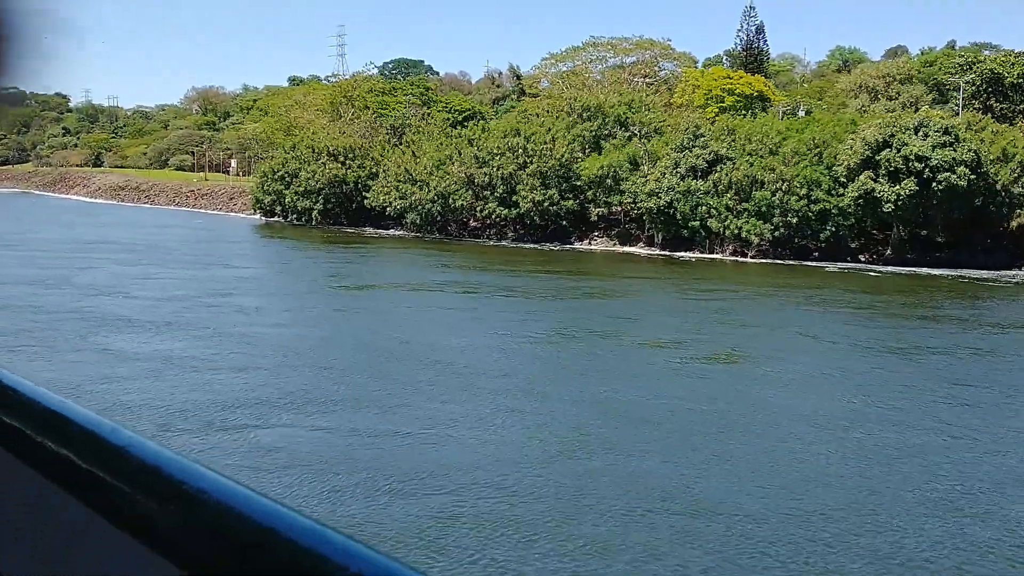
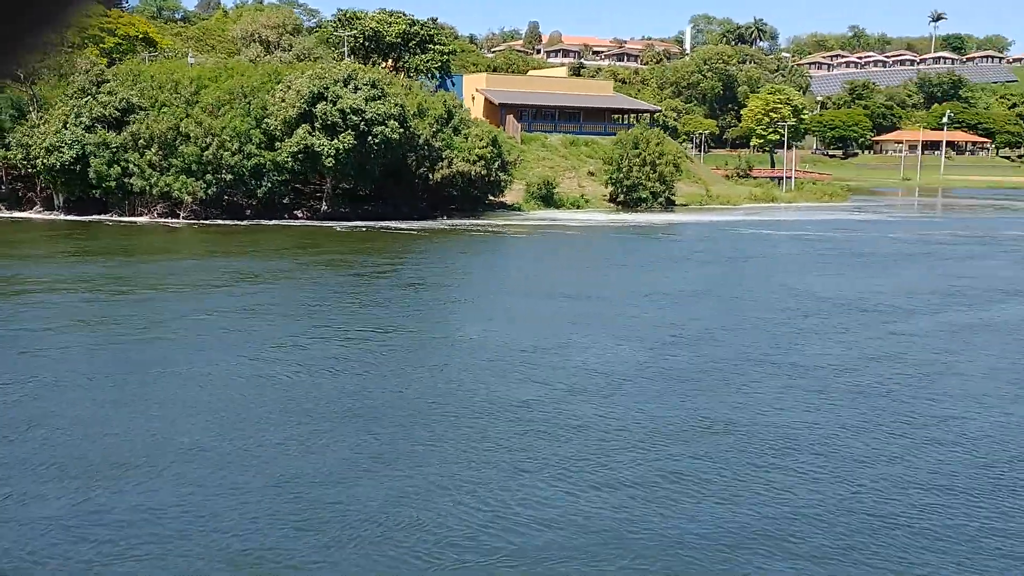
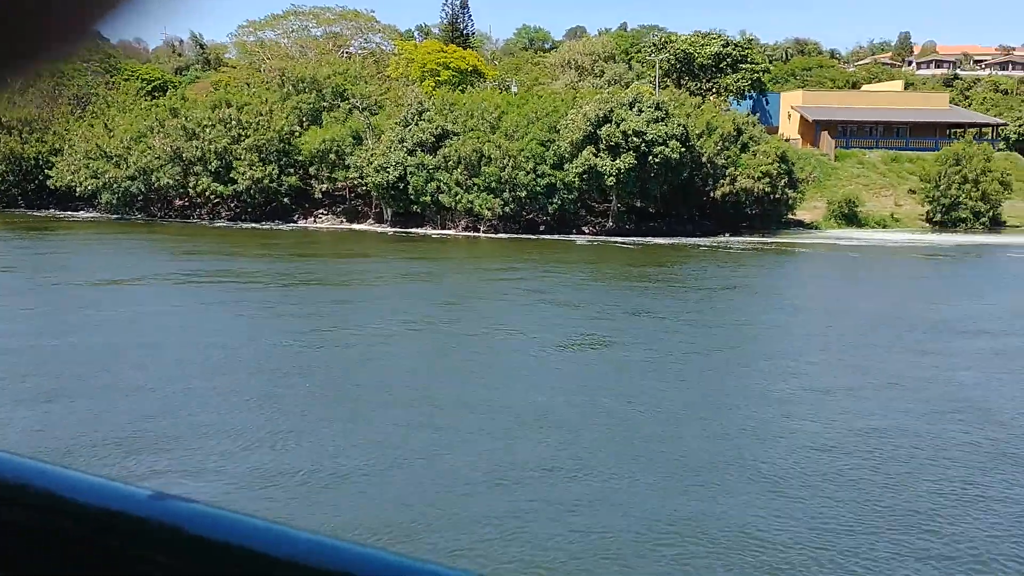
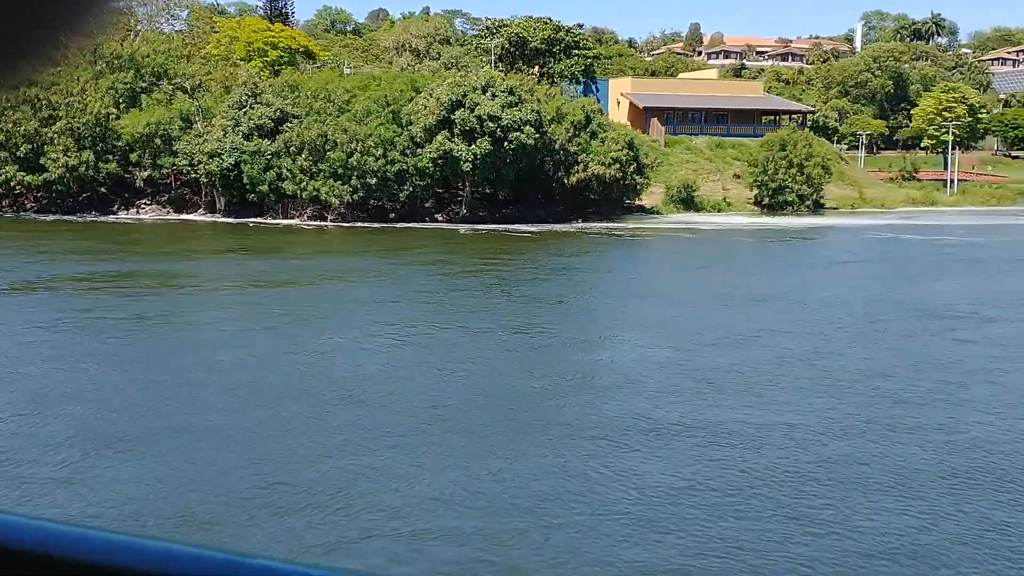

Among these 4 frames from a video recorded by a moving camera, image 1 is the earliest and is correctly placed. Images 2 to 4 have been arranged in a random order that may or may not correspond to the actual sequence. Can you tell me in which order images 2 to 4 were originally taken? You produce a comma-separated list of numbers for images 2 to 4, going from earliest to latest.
3, 4, 2
